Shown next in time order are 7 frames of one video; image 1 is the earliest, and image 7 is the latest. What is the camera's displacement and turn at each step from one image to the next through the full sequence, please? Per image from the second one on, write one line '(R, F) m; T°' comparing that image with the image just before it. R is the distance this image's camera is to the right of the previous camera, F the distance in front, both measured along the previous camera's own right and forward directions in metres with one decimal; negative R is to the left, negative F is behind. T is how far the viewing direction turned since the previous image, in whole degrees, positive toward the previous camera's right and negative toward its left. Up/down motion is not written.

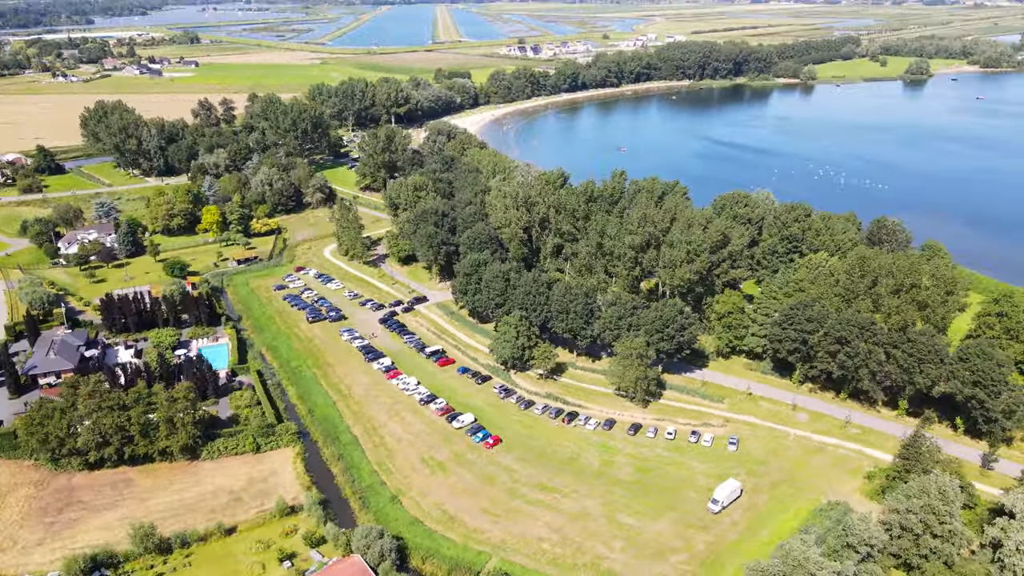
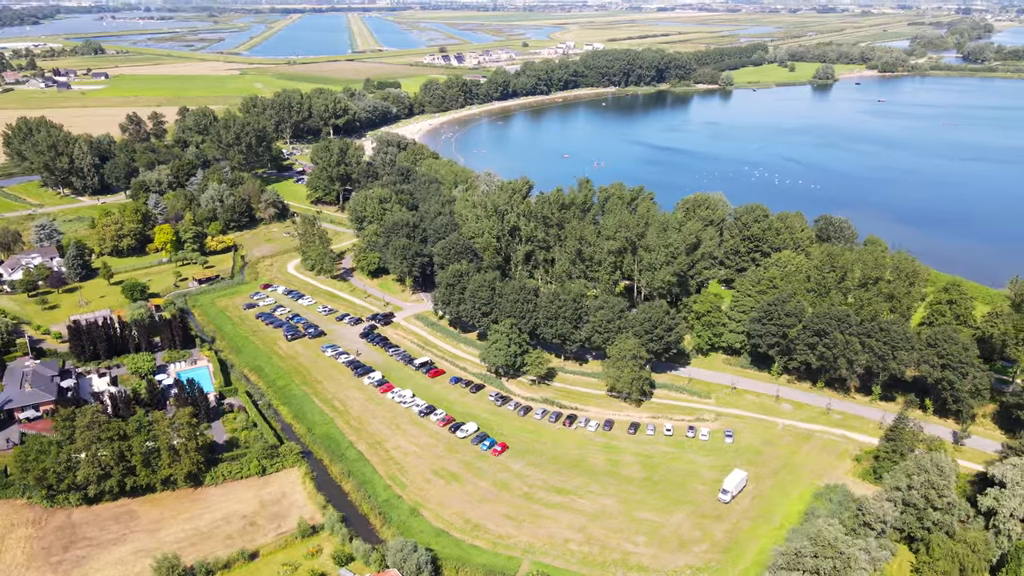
(-3.3, -0.4) m; +6°
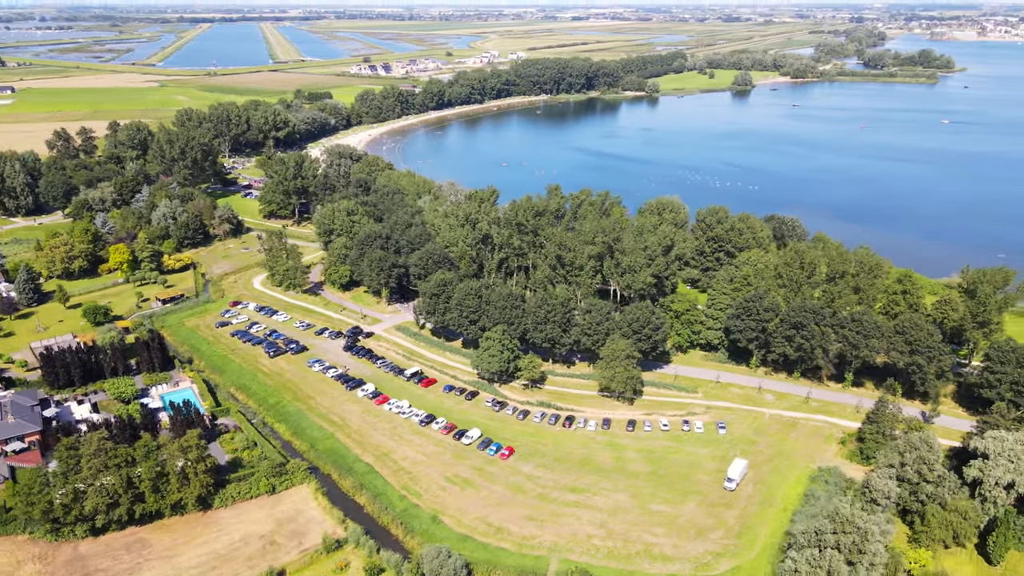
(-3.2, -0.5) m; +6°
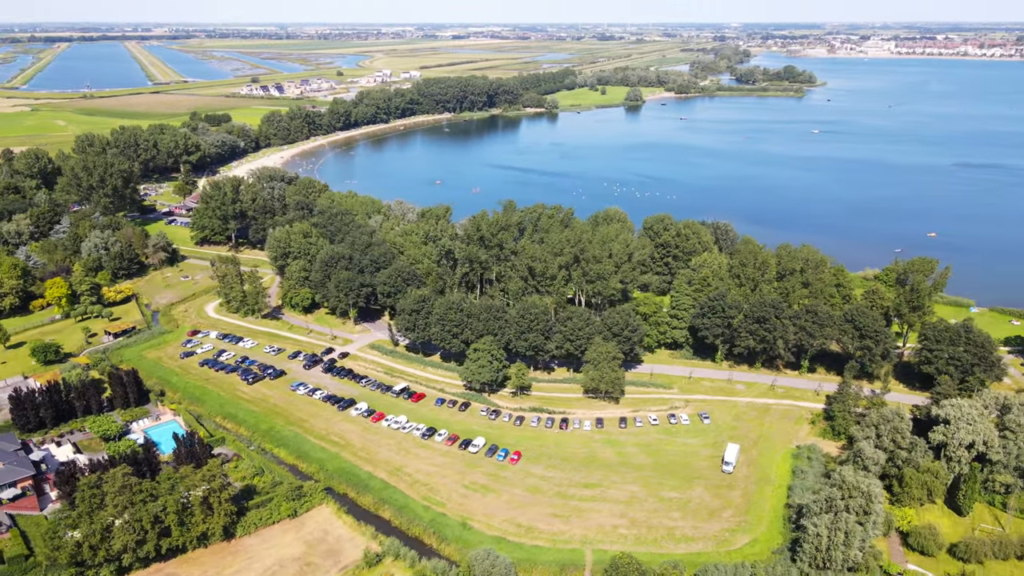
(-4.8, -1.0) m; +8°
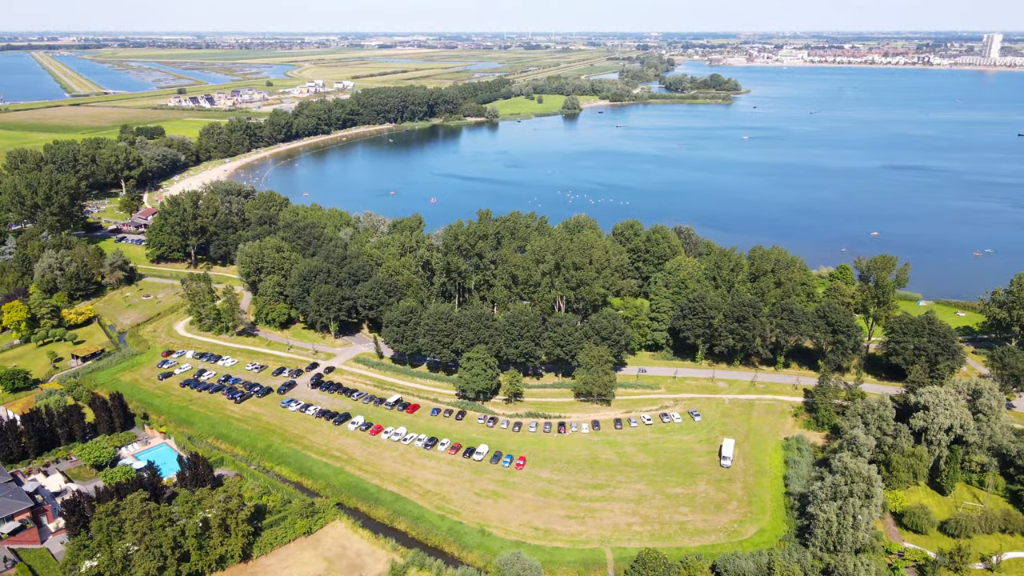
(-3.0, -0.4) m; +5°
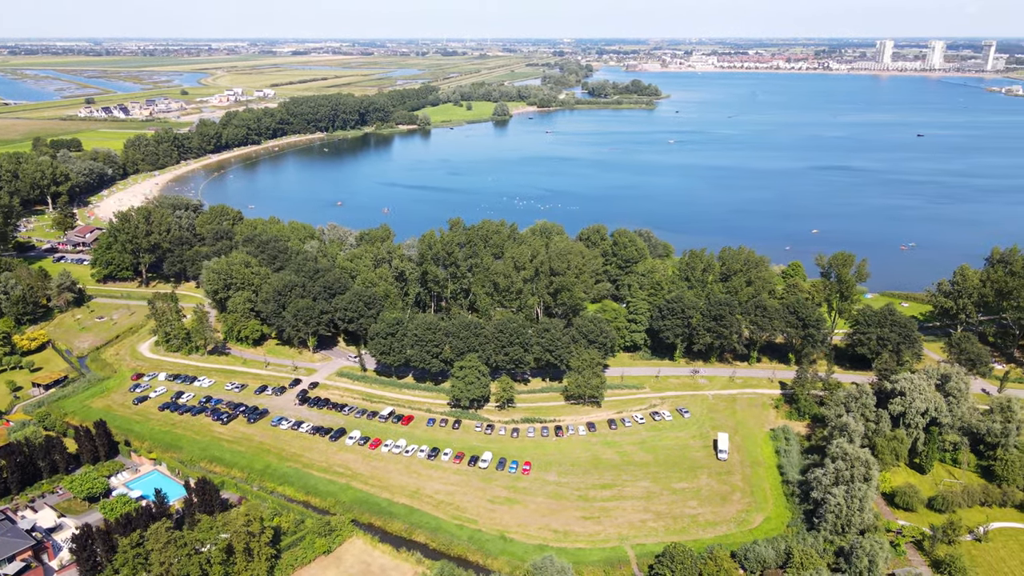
(-3.5, -0.3) m; +6°
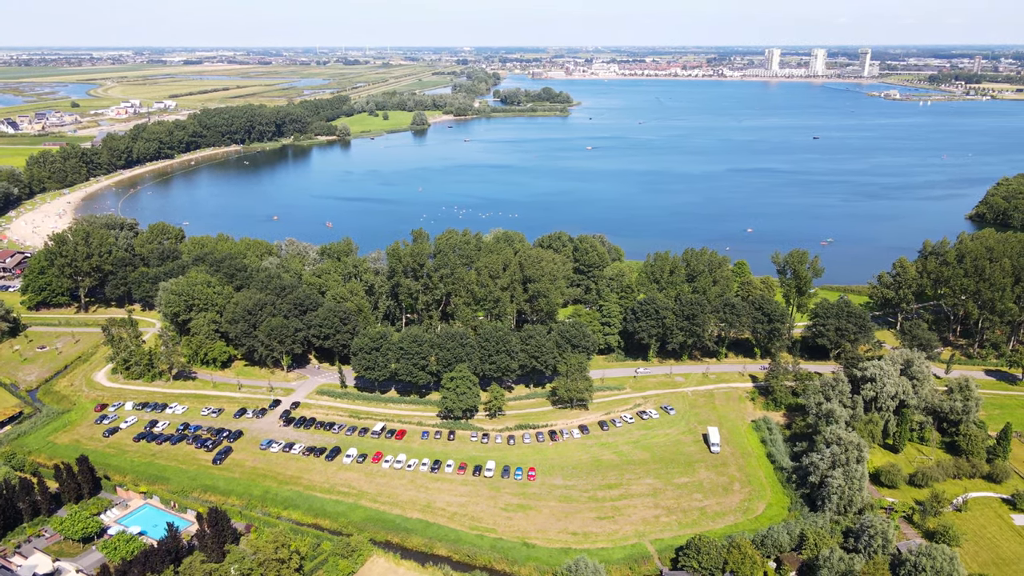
(-4.0, -0.1) m; +7°
